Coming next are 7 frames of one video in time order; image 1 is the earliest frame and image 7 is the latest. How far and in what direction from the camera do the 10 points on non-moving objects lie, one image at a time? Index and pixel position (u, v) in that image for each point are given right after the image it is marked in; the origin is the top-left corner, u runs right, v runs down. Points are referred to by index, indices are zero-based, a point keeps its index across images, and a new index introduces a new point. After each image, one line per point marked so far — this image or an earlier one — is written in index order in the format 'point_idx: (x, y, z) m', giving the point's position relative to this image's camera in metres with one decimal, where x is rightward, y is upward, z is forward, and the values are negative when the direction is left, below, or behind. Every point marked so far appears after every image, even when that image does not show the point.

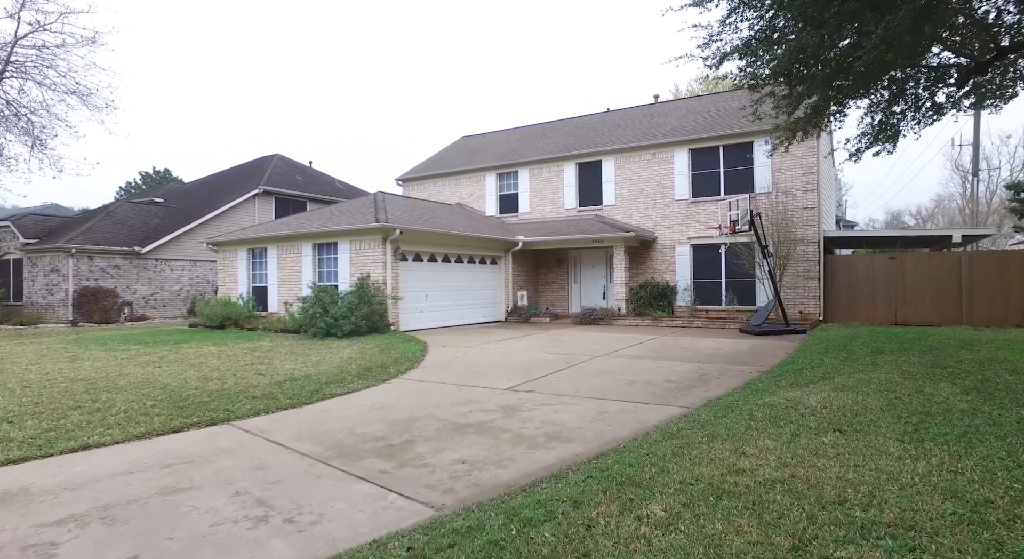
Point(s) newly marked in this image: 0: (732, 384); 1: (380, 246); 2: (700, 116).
0: (+2.7, -1.3, +7.4) m
1: (-3.1, +0.8, +14.3) m
2: (+5.8, +5.0, +18.8) m
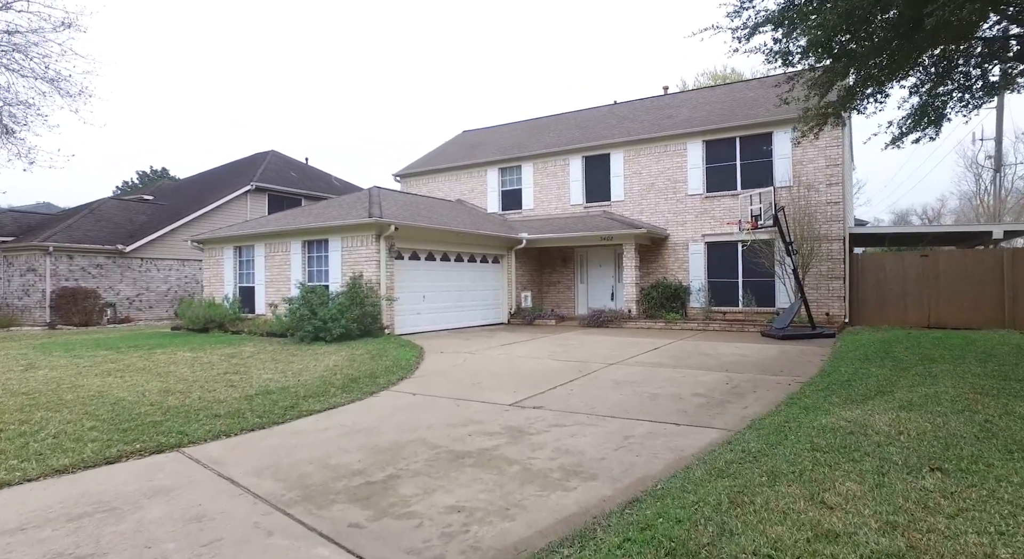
0: (+2.8, -1.3, +6.4) m
1: (-3.1, +0.8, +13.3) m
2: (+5.9, +5.0, +17.8) m
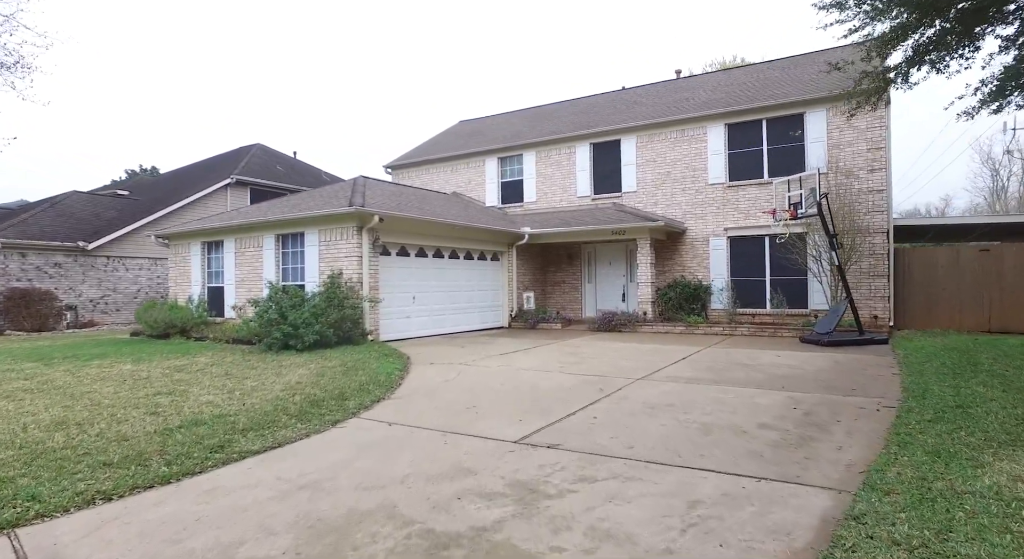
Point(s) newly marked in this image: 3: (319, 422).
0: (+2.8, -1.2, +4.7) m
1: (-3.0, +0.9, +11.7) m
2: (+6.0, +5.1, +16.1) m
3: (-1.8, -1.3, +5.6) m
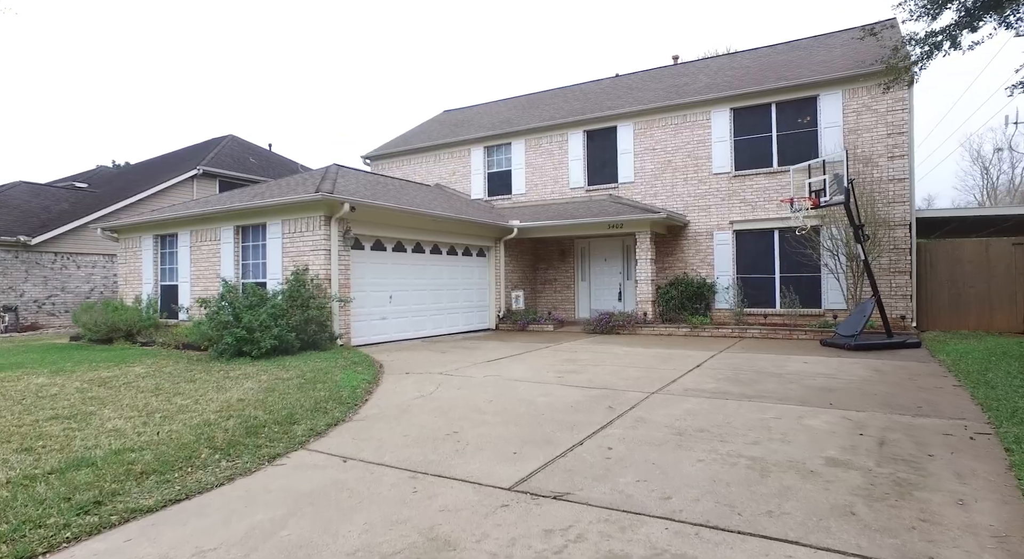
0: (+2.8, -1.1, +3.5) m
1: (-3.2, +0.9, +10.3) m
2: (+5.6, +5.1, +15.0) m
3: (-1.9, -1.2, +4.3) m
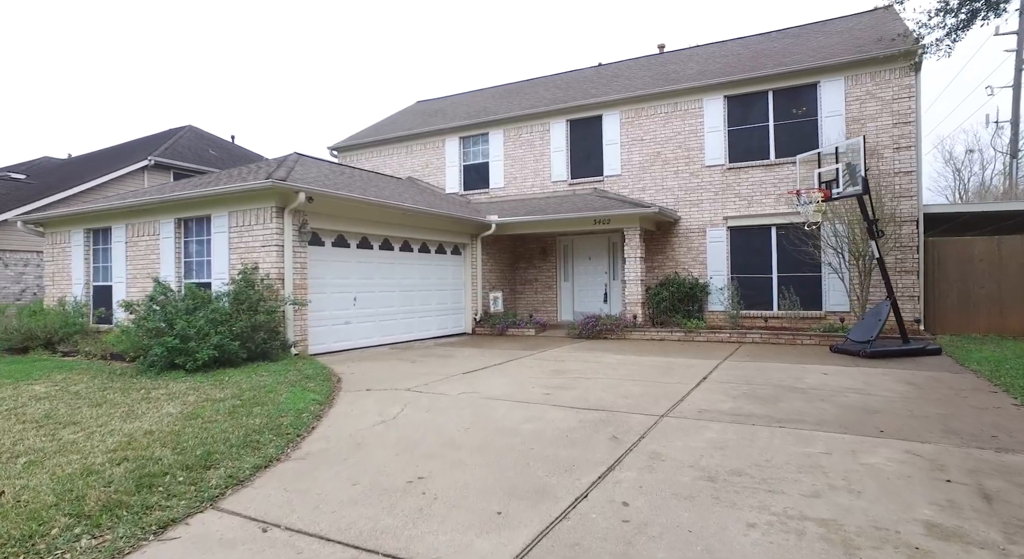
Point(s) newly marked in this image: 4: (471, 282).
0: (+2.7, -1.1, +2.5) m
1: (-3.5, +0.9, +9.0) m
2: (+5.1, +5.1, +14.1) m
3: (-2.0, -1.2, +3.1) m
4: (-0.9, -0.1, +13.6) m
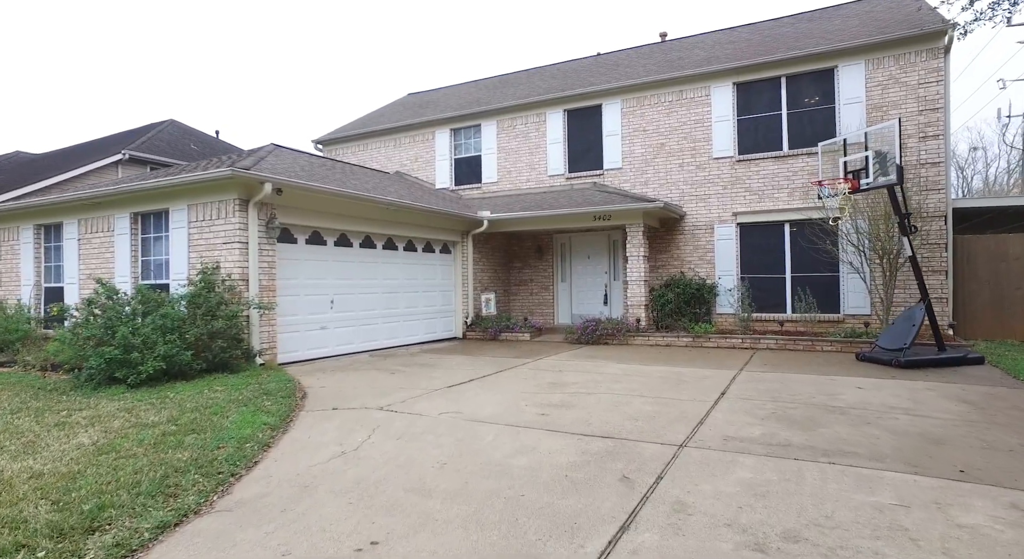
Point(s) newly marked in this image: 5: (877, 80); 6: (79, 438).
0: (+2.6, -1.2, +1.6) m
1: (-3.7, +0.9, +8.1) m
2: (+5.0, +5.1, +13.1) m
3: (-2.0, -1.3, +2.2) m
4: (-1.0, -0.1, +12.6) m
5: (+6.5, +3.6, +10.8) m
6: (-3.2, -1.2, +4.5) m
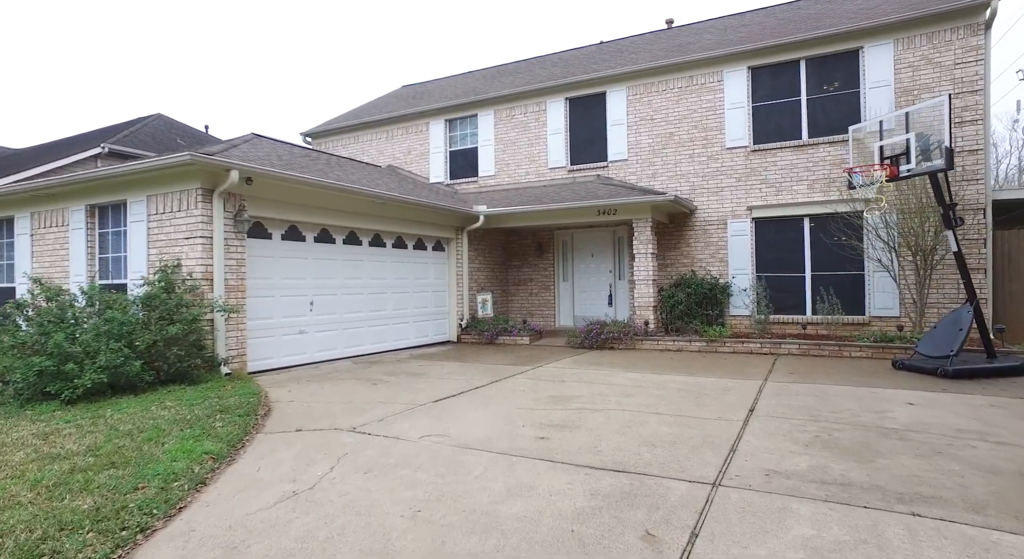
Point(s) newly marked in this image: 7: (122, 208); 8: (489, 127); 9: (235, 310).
0: (+2.6, -1.1, +0.7) m
1: (-3.7, +0.9, +7.2) m
2: (+4.9, +5.1, +12.3) m
3: (-2.1, -1.2, +1.3) m
4: (-1.1, -0.1, +11.7) m
5: (+6.5, +3.6, +9.9) m
6: (-3.3, -1.2, +3.6) m
7: (-5.1, +1.0, +8.0) m
8: (-0.5, +3.5, +13.8) m
9: (-3.4, -0.4, +7.3) m
